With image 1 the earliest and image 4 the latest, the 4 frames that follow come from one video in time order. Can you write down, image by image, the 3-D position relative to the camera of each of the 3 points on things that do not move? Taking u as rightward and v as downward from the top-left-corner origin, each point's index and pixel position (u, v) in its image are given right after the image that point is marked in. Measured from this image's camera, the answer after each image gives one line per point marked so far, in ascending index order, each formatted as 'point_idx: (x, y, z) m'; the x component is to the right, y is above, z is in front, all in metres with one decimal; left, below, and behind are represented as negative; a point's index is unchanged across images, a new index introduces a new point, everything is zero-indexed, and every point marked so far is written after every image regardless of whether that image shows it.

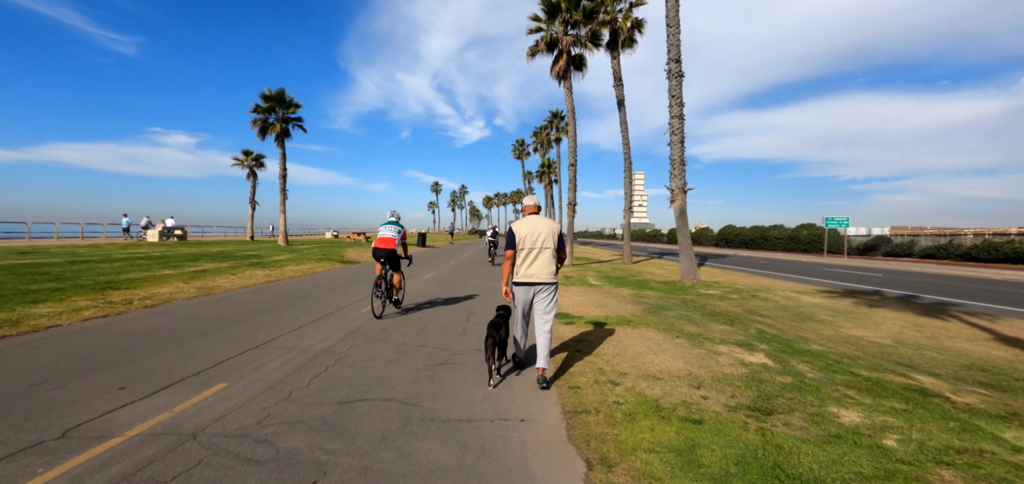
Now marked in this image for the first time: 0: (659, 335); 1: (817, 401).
0: (+2.4, -1.5, +6.4) m
1: (+3.2, -1.7, +4.2) m
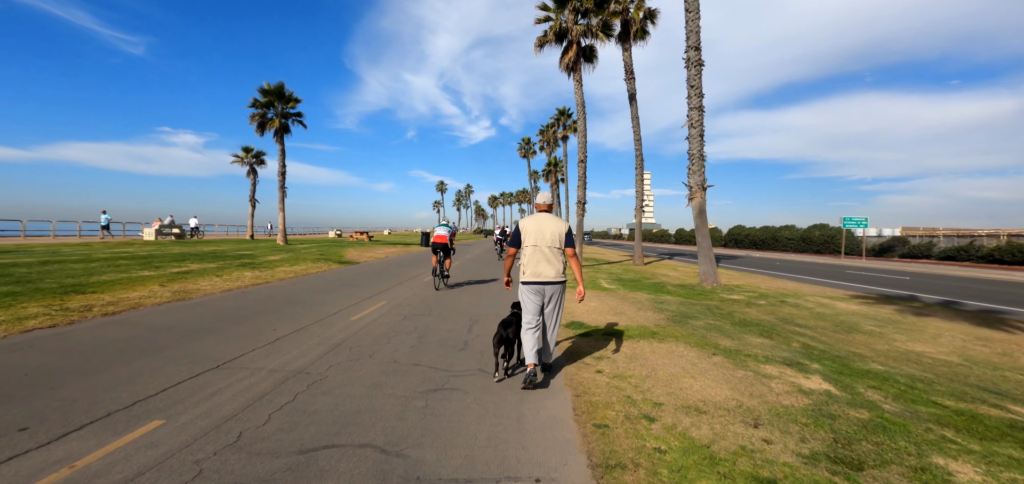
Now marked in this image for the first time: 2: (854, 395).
0: (+2.5, -1.5, +5.5) m
1: (+3.3, -1.7, +3.3) m
2: (+3.7, -1.7, +4.3) m
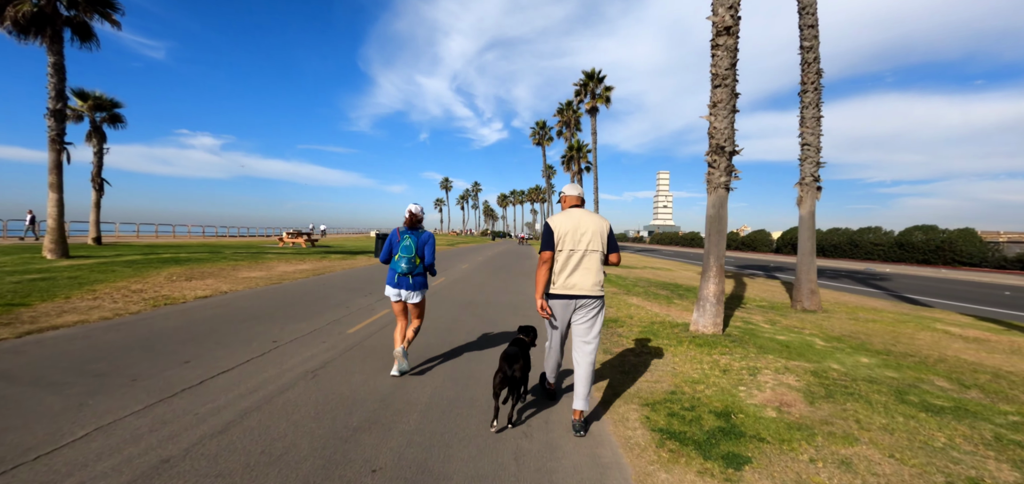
0: (+2.6, -1.7, +1.3) m
1: (+3.3, -1.8, -1.0) m
2: (+3.7, -1.8, 0.0) m
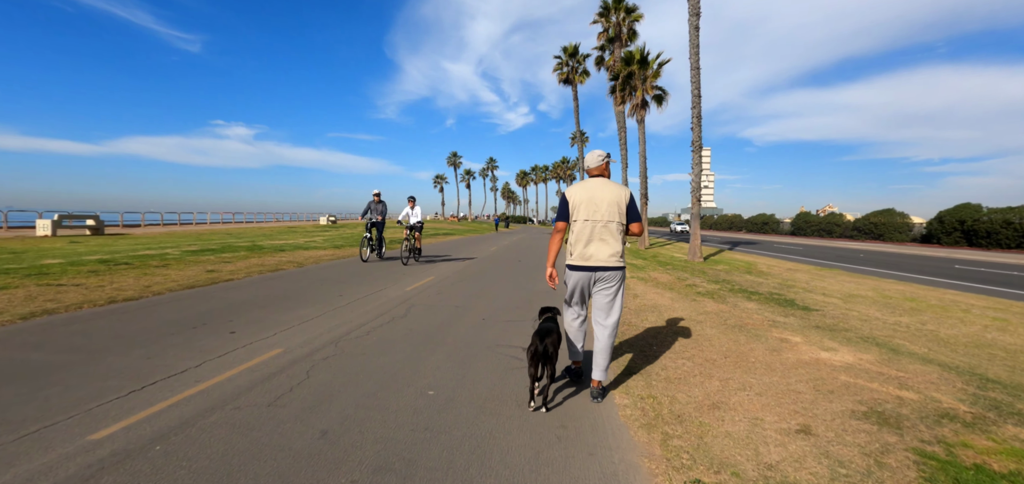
0: (+2.2, -1.7, -1.6) m
1: (+2.8, -2.0, -3.9) m
2: (+3.2, -1.9, -2.9) m
